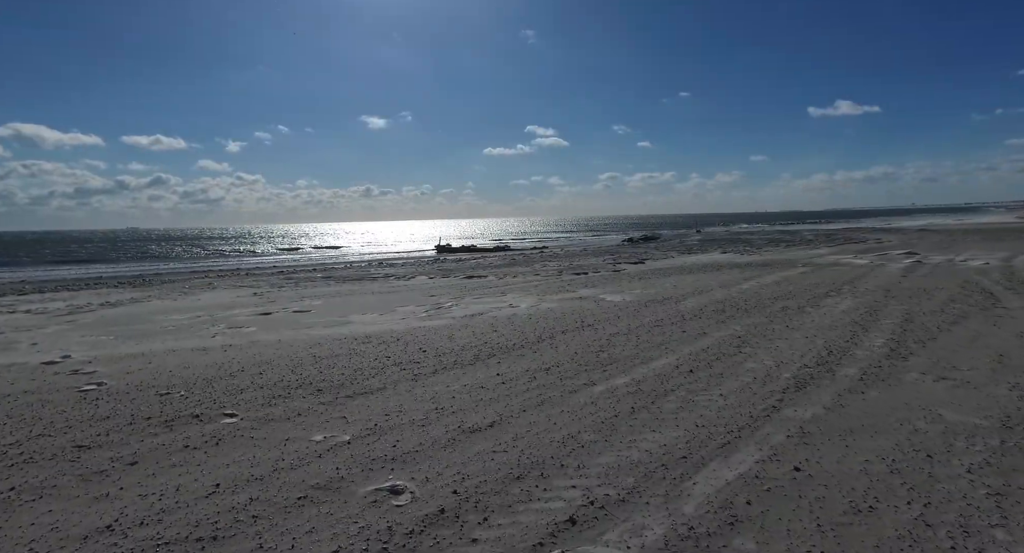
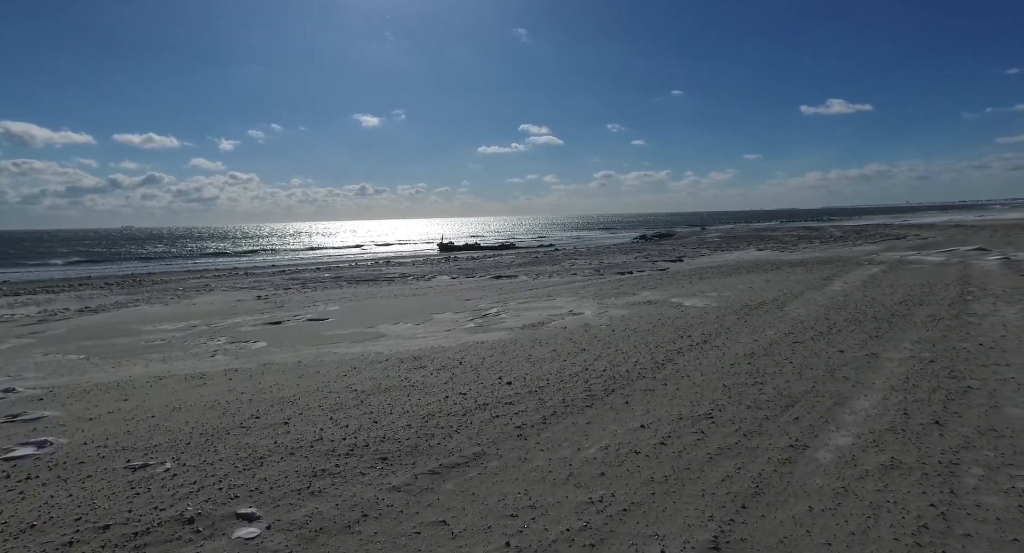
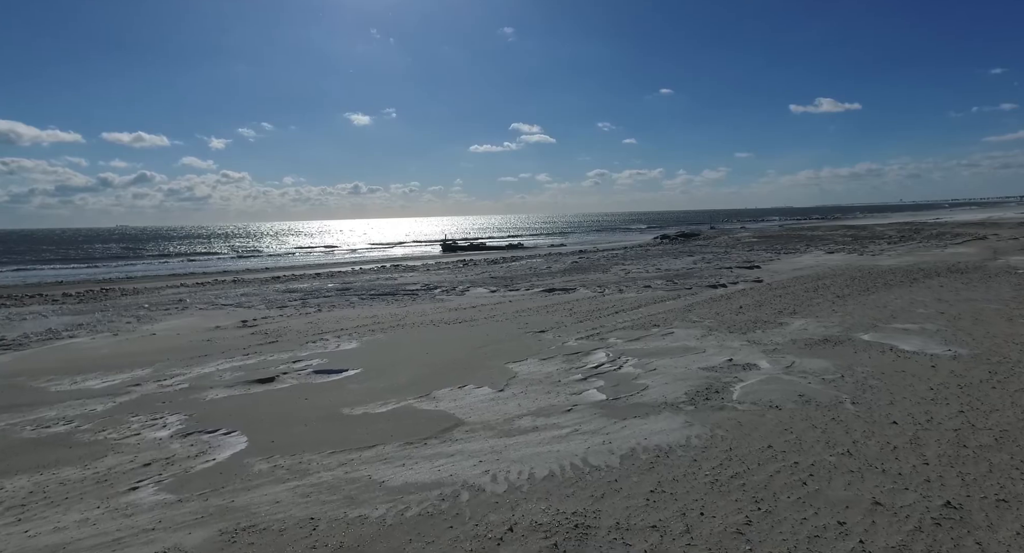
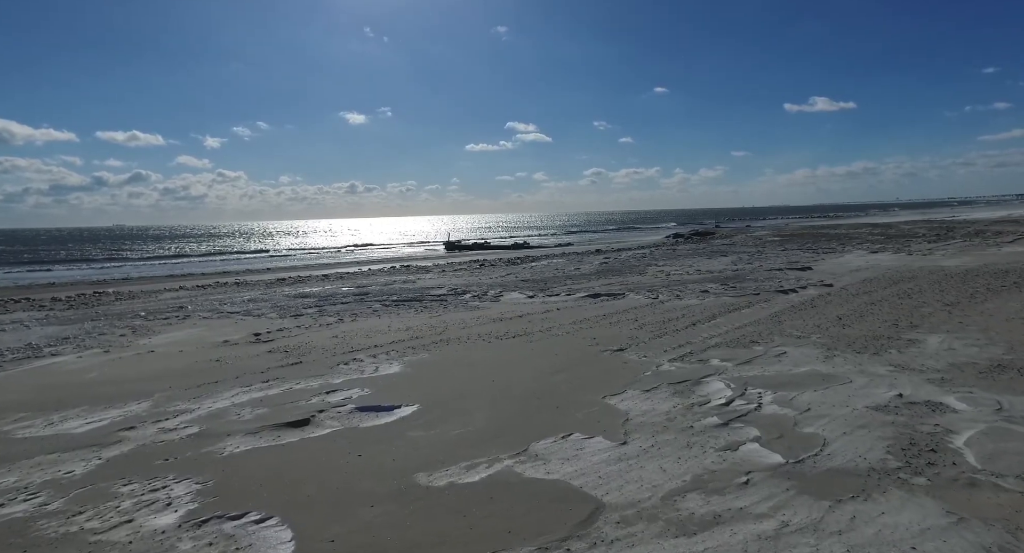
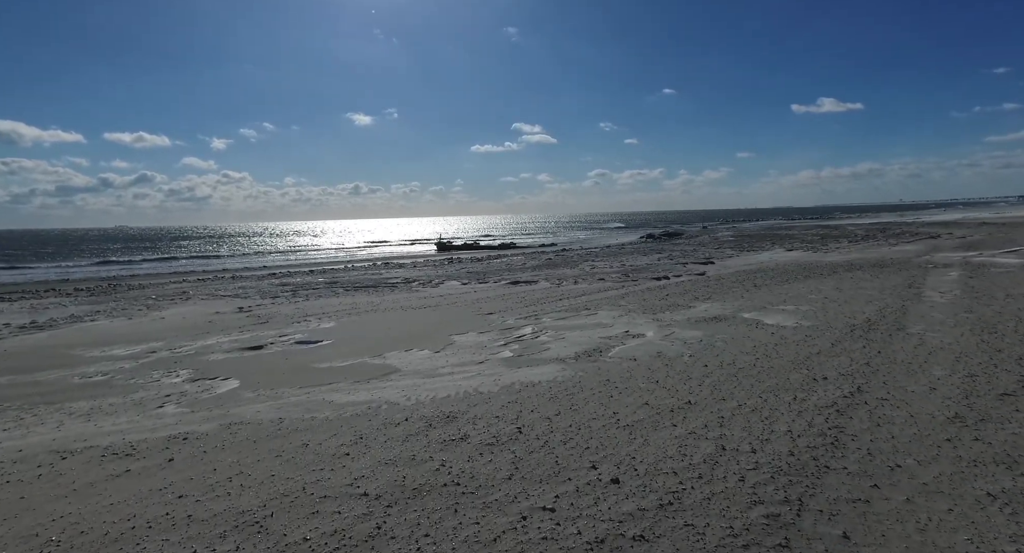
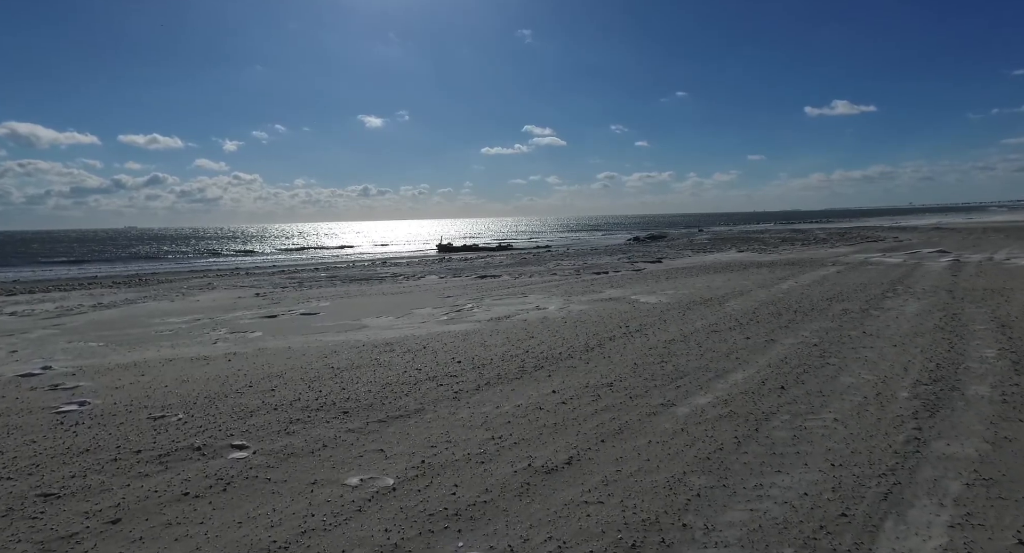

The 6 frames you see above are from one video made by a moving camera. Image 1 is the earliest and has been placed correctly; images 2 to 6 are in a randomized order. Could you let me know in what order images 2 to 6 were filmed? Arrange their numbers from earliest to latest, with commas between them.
6, 2, 5, 3, 4
